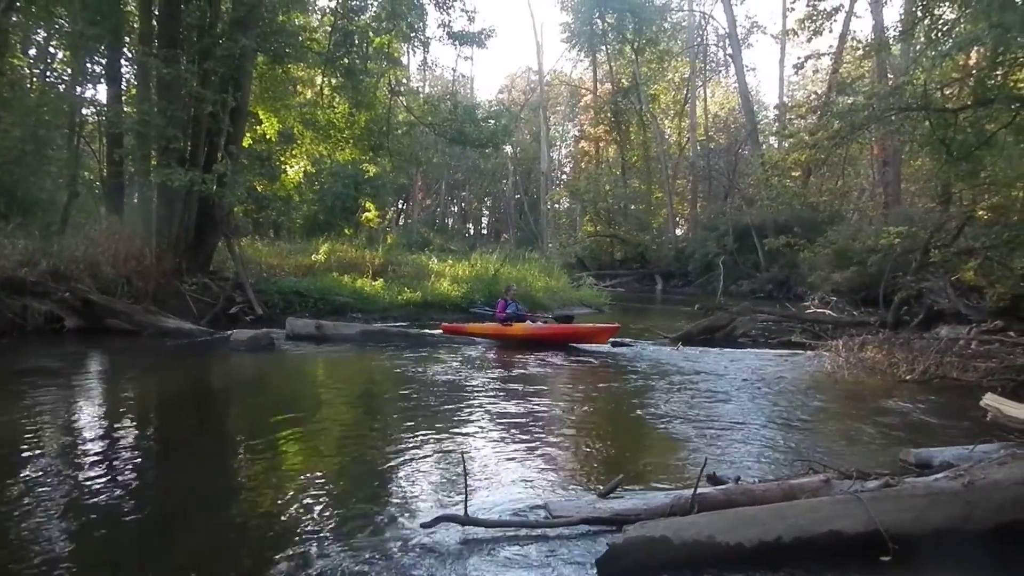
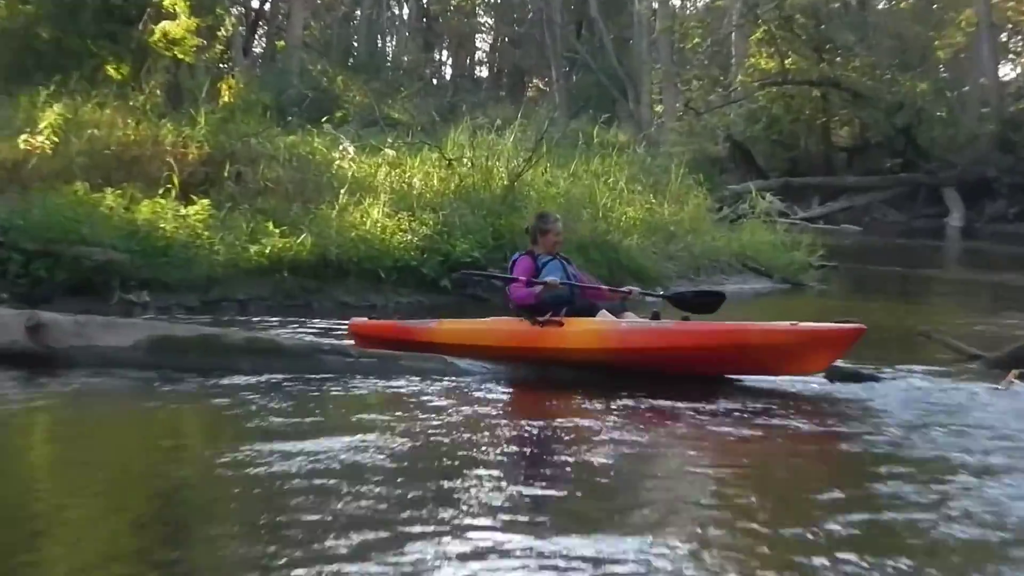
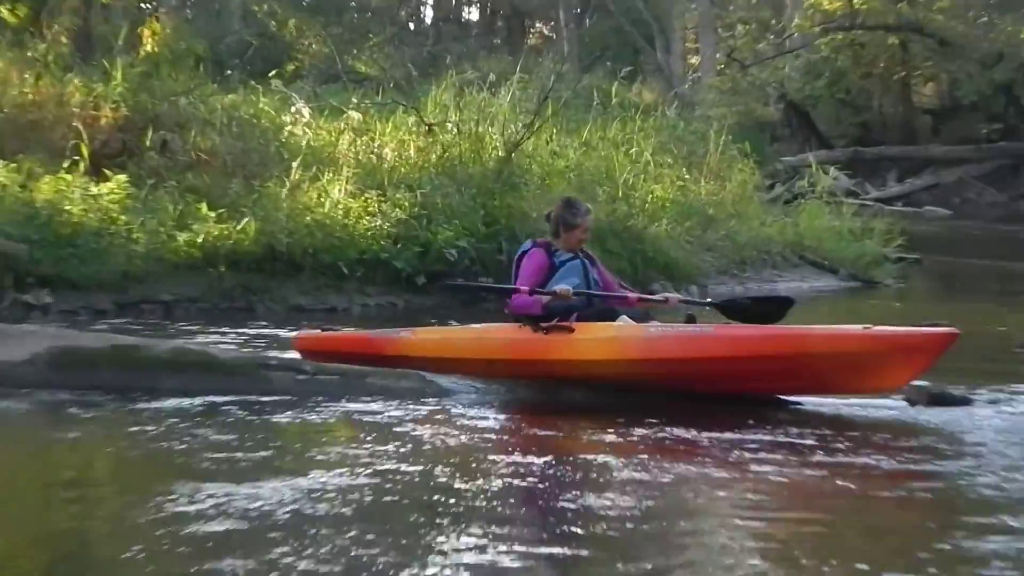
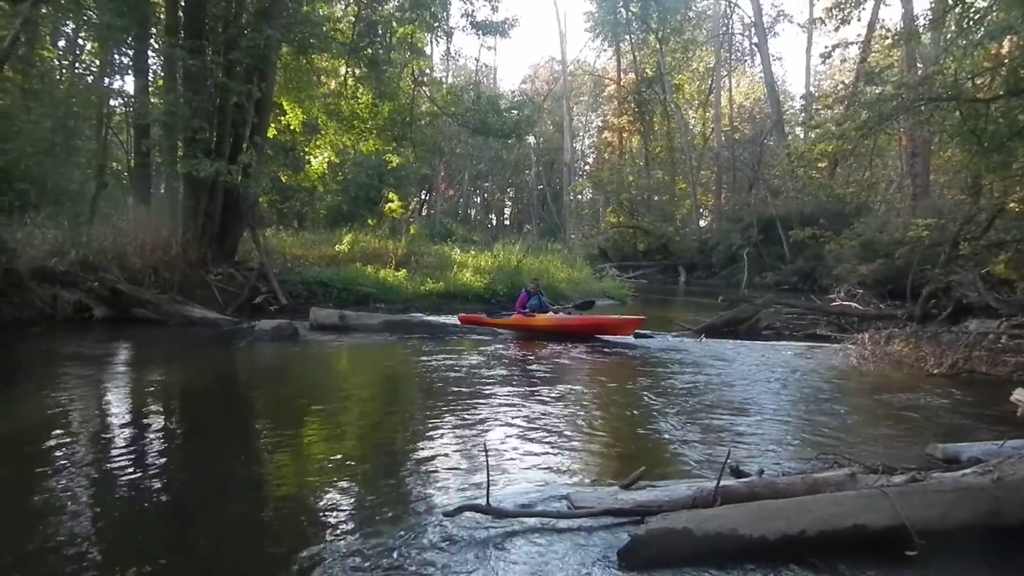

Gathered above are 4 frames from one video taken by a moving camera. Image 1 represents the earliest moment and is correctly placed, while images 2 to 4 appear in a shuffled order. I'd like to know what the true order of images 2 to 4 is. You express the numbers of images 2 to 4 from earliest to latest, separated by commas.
4, 2, 3
